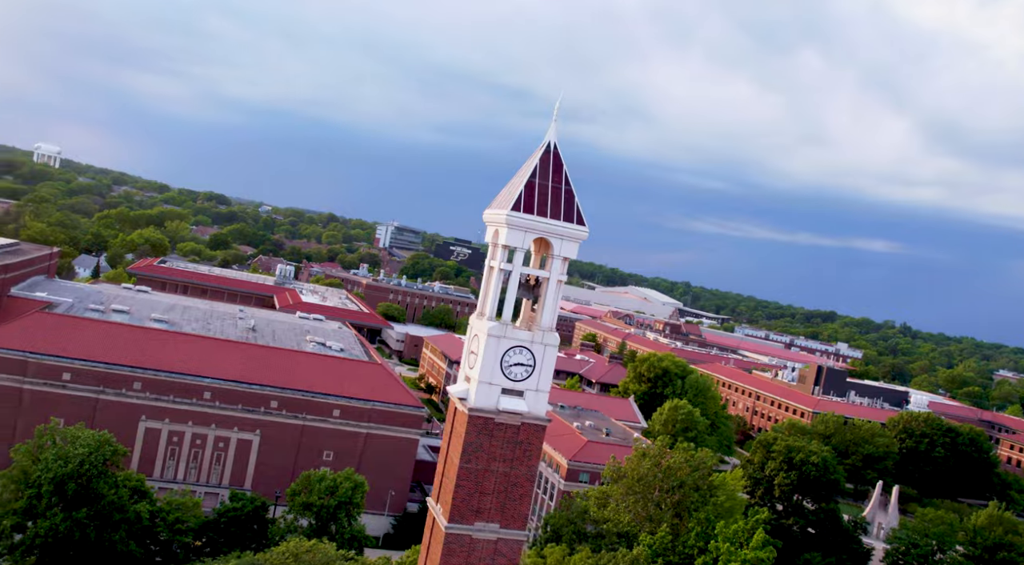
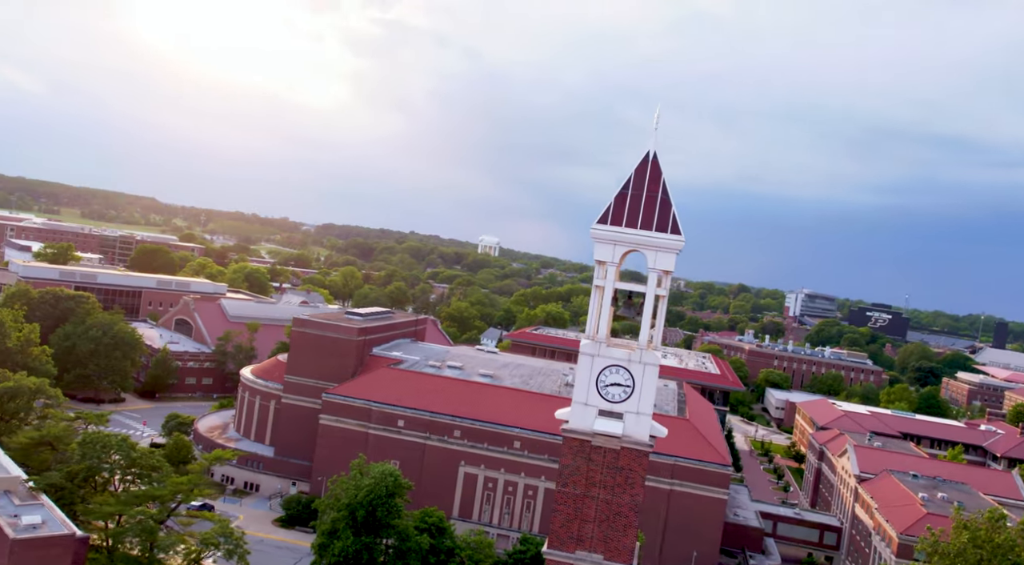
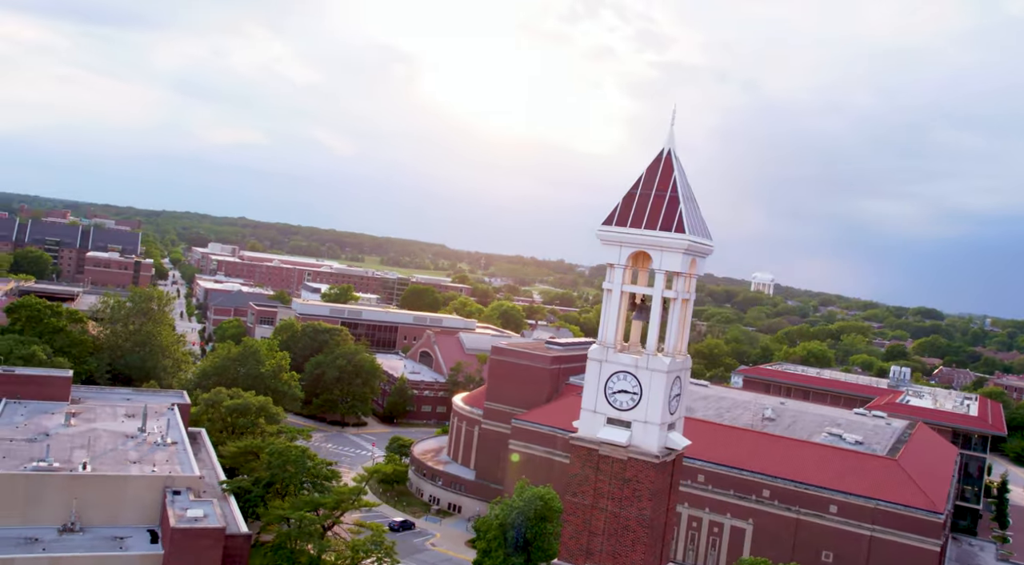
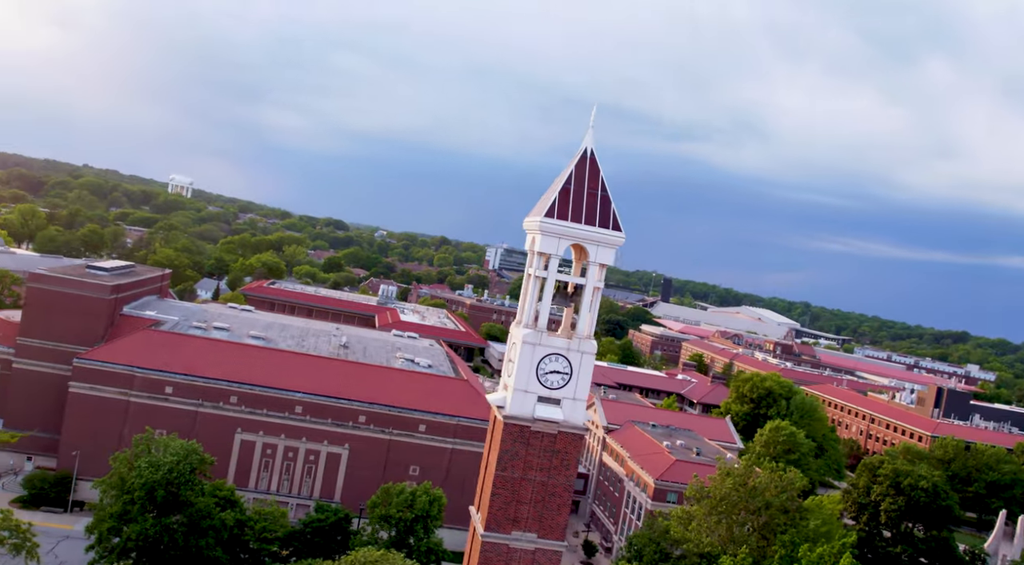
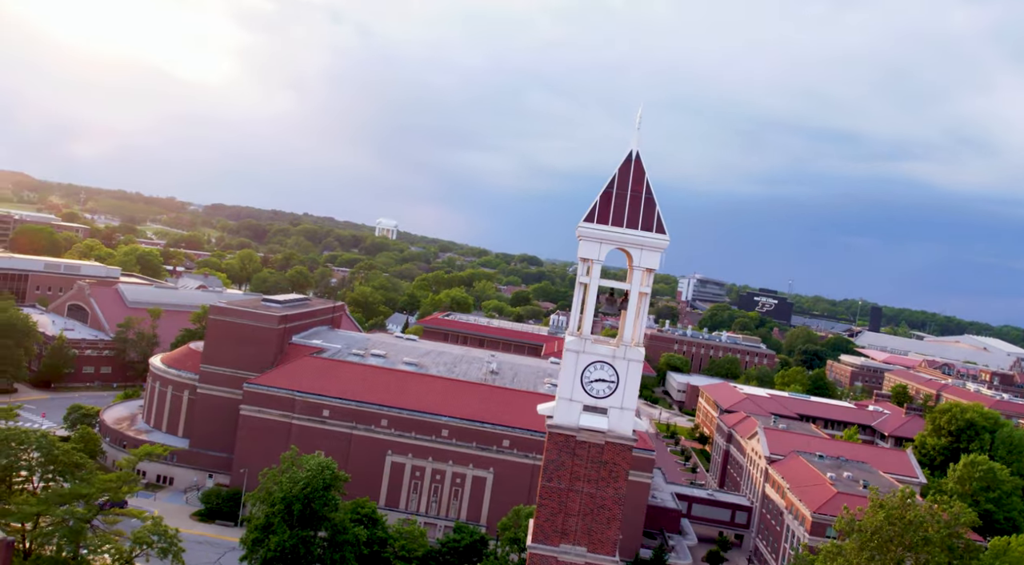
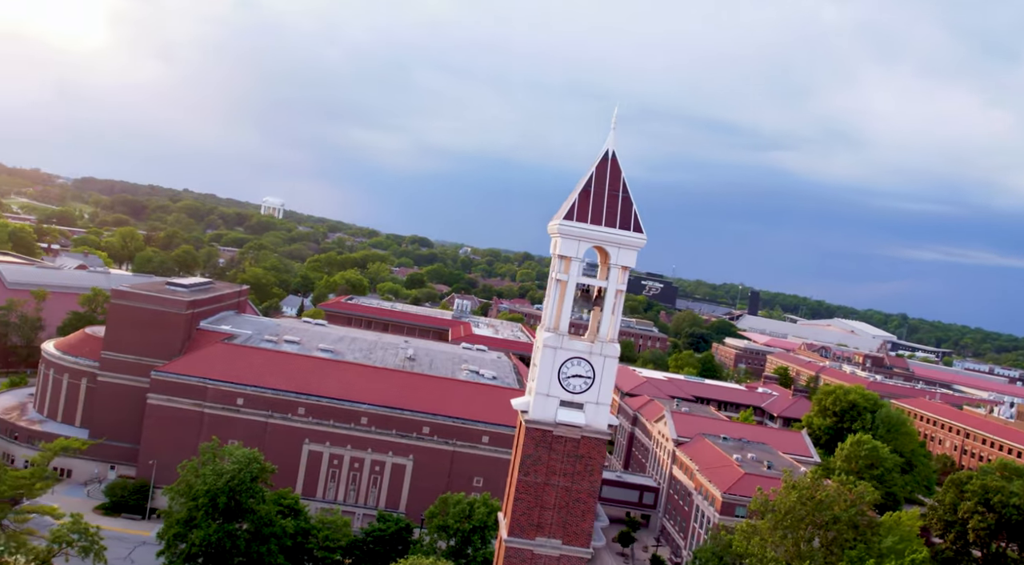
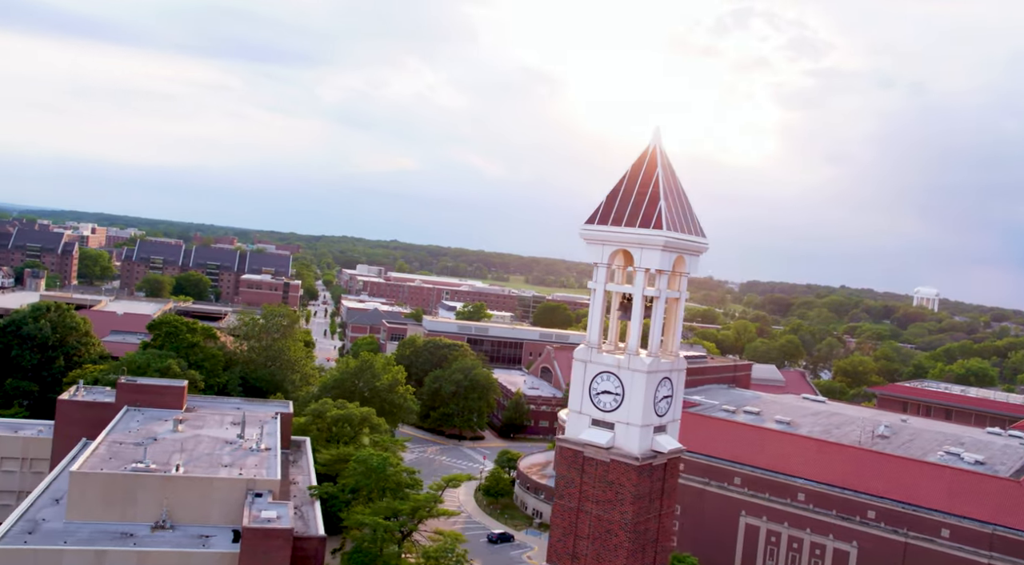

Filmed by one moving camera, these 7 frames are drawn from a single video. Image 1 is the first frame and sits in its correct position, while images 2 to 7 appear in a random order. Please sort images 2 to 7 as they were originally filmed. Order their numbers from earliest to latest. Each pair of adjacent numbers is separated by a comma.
4, 6, 5, 2, 3, 7
